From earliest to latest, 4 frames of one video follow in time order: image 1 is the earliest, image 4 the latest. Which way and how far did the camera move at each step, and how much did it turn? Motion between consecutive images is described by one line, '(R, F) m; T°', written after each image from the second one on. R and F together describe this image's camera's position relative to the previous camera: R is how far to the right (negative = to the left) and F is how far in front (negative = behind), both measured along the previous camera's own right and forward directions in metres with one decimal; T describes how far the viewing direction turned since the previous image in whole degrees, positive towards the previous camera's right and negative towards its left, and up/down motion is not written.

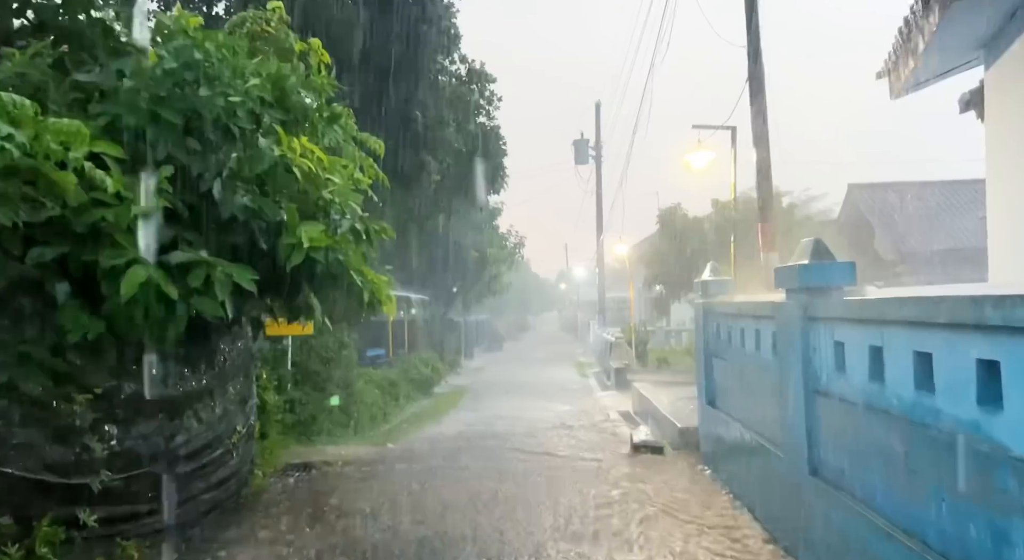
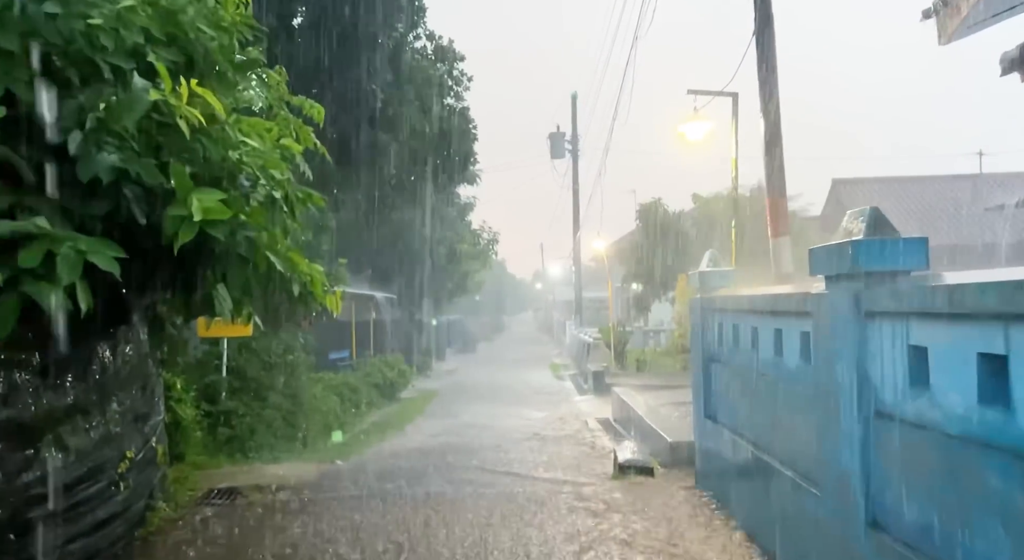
(+0.1, +1.4) m; +2°
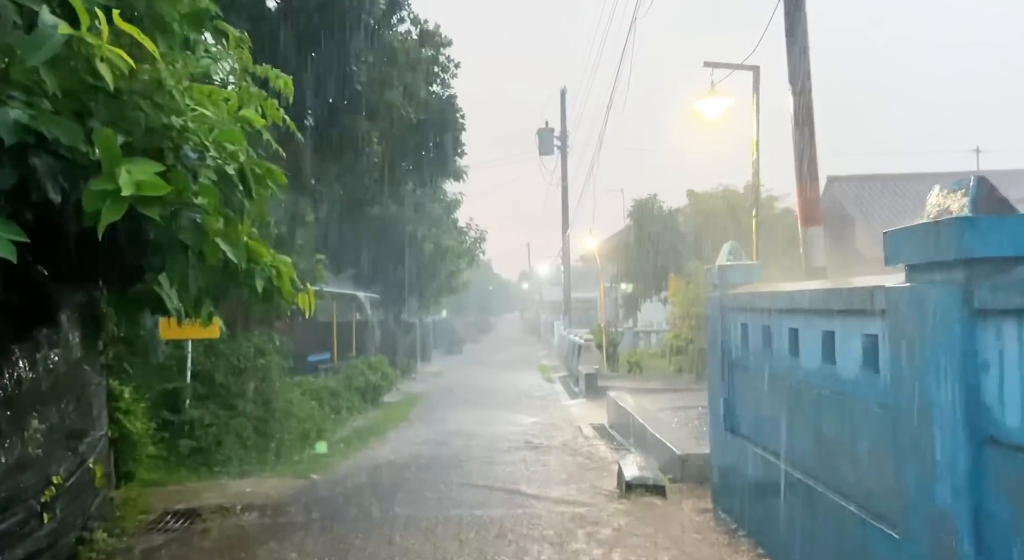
(-0.1, +0.9) m; +1°
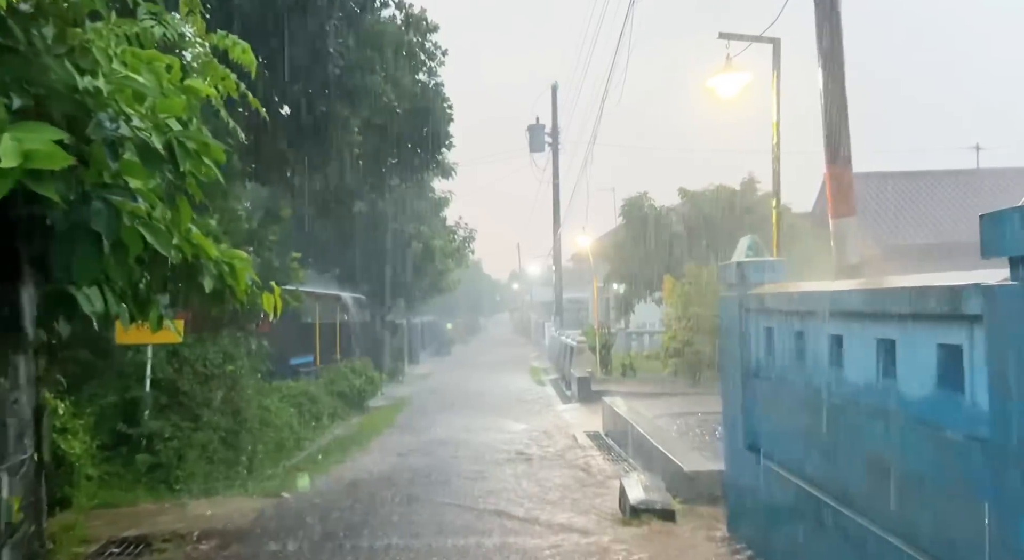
(0.0, +0.8) m; +1°
